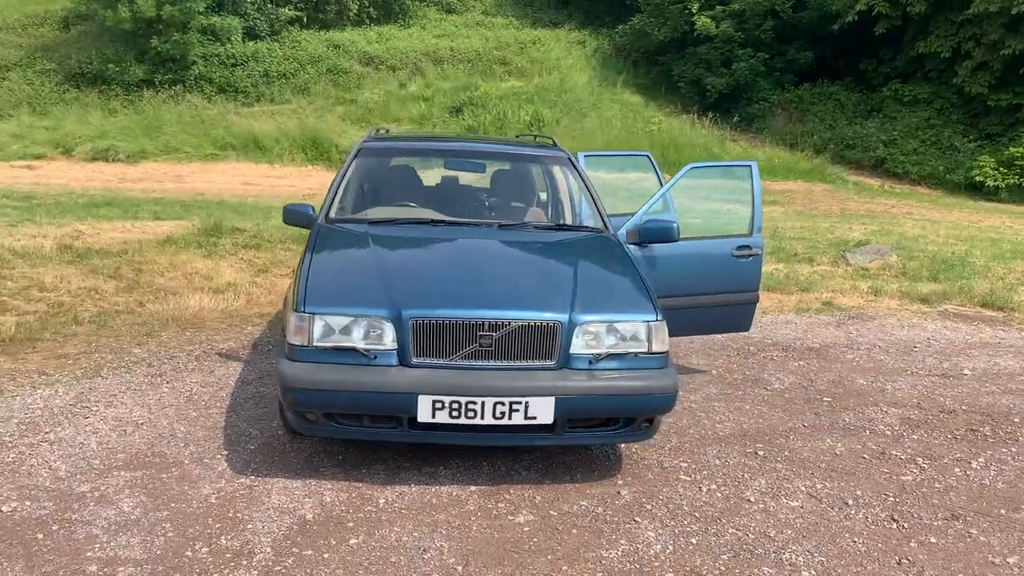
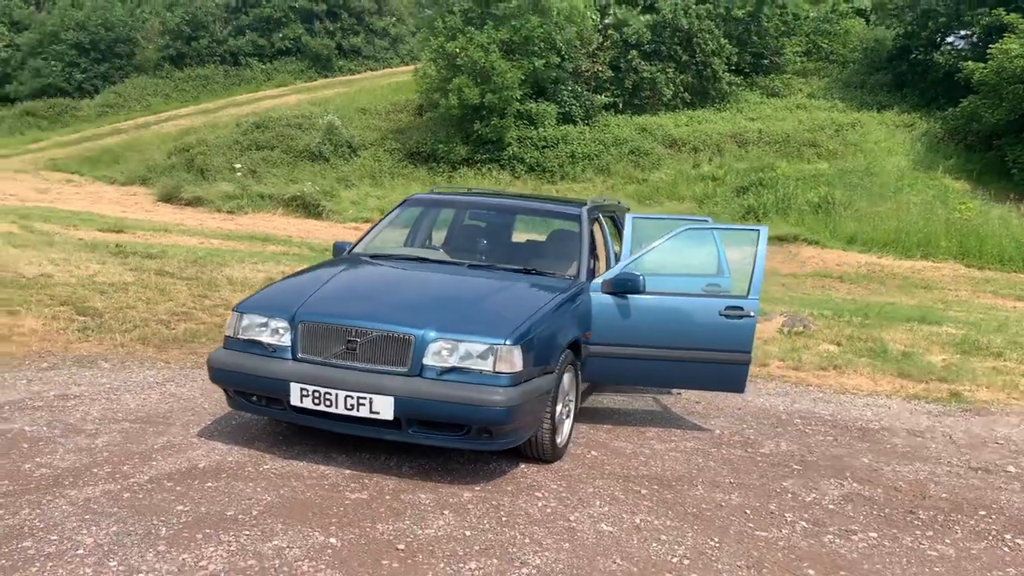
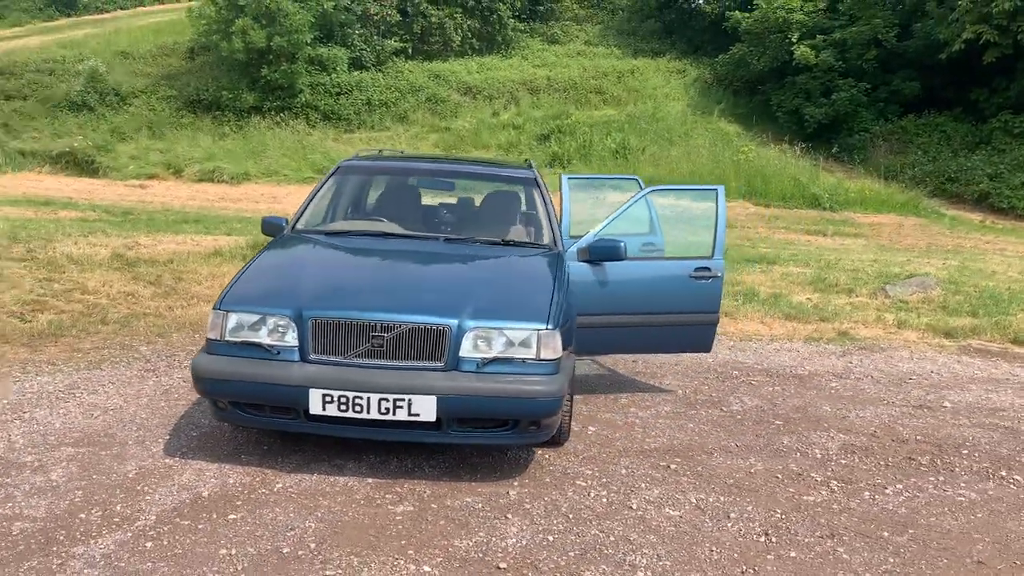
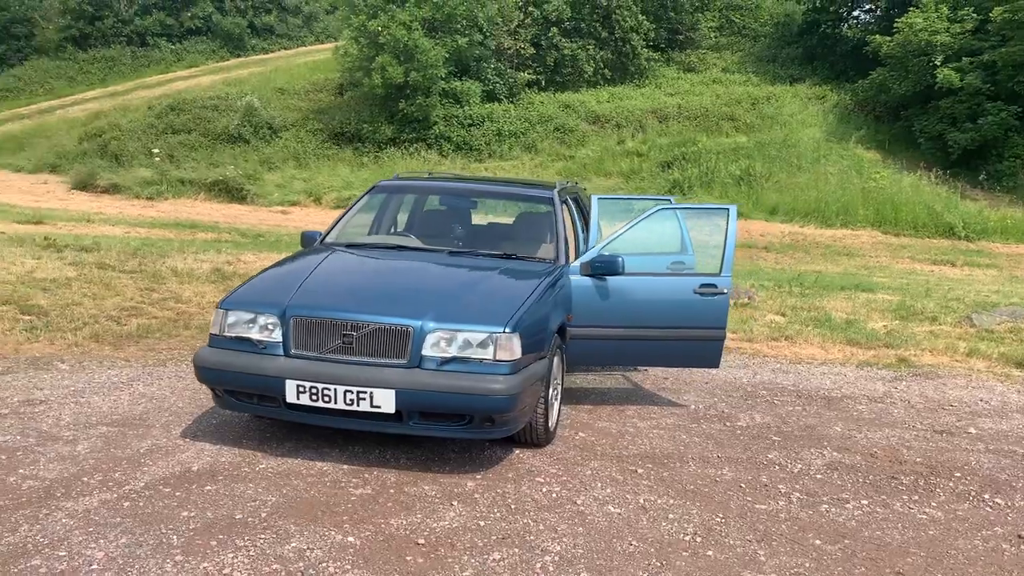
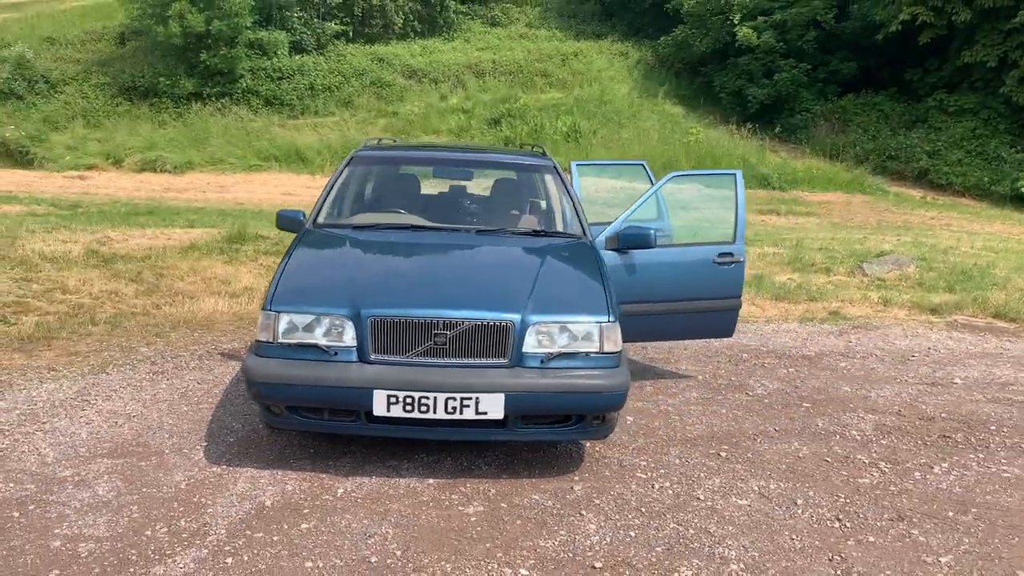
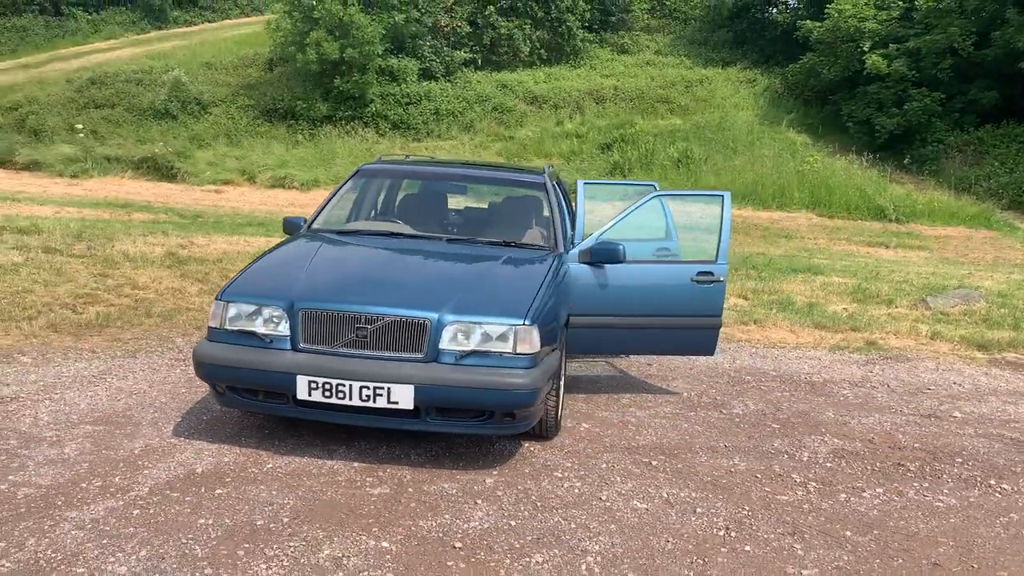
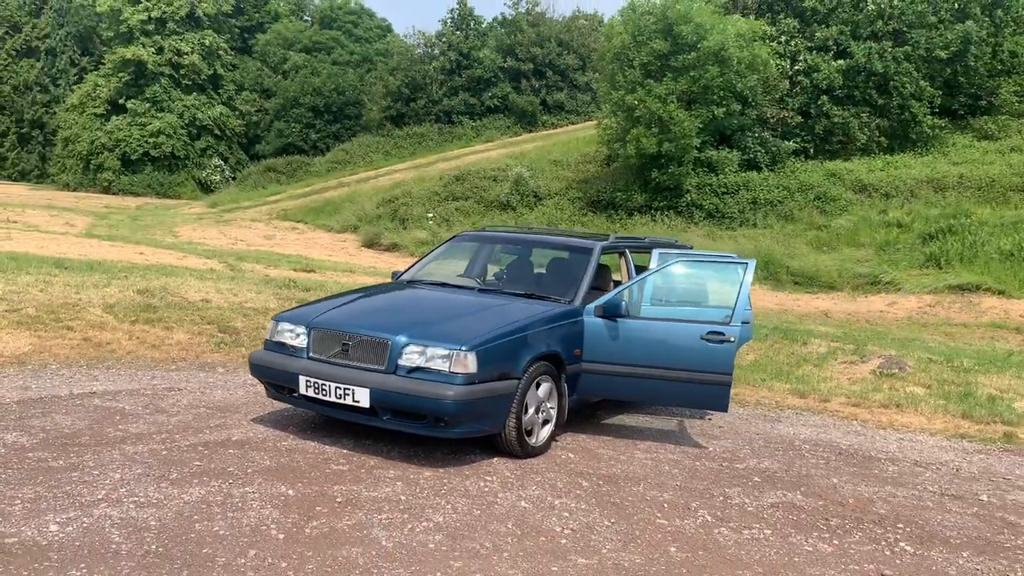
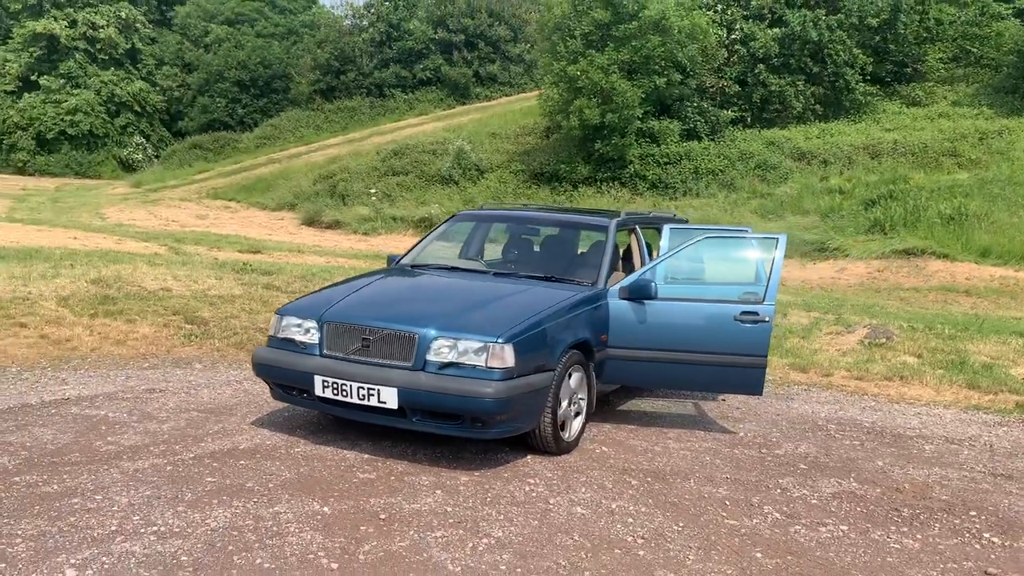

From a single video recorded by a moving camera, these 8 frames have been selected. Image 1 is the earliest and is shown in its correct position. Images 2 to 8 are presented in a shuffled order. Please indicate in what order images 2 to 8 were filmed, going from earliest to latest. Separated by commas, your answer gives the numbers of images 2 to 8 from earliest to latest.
5, 3, 6, 4, 2, 8, 7
